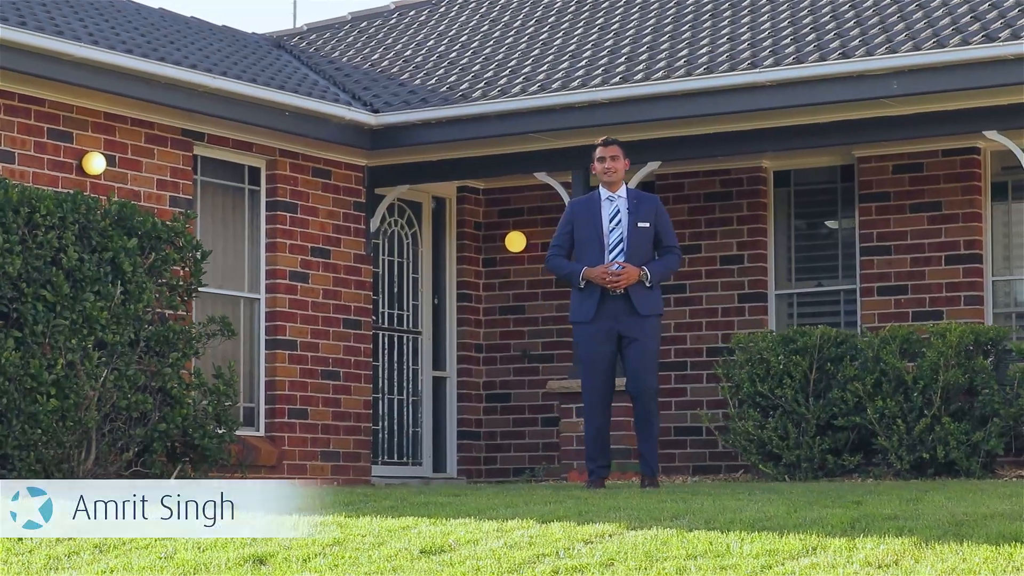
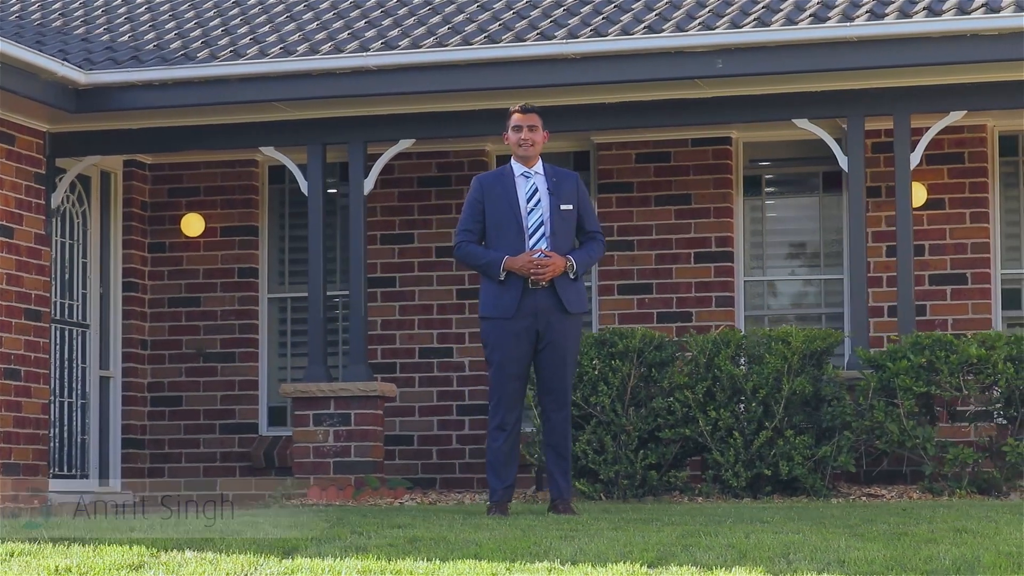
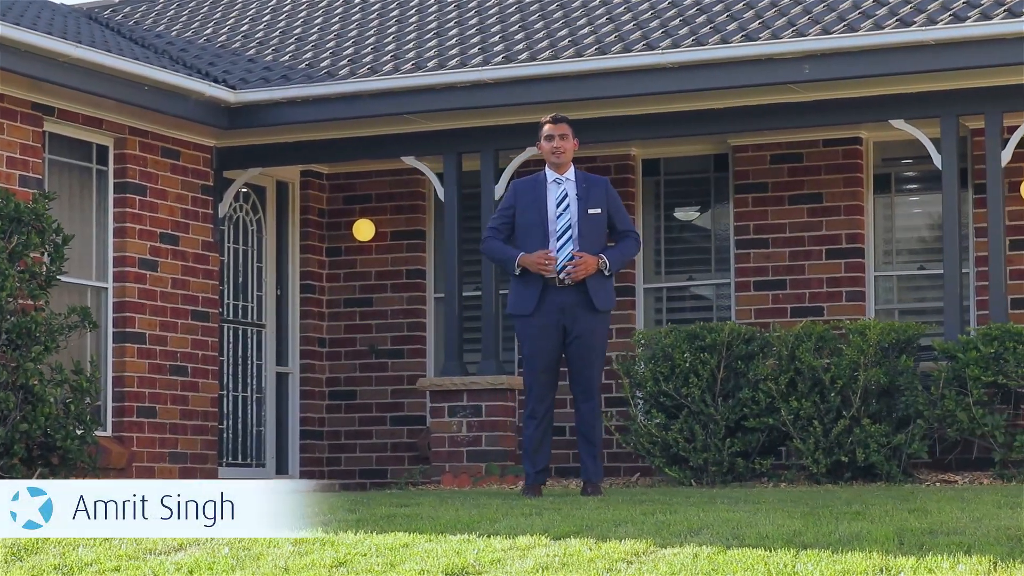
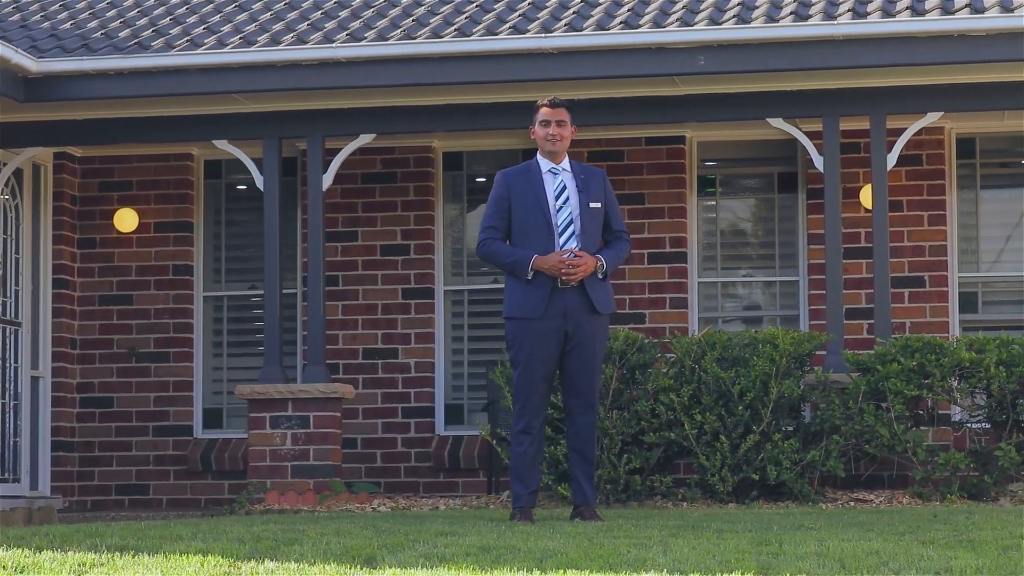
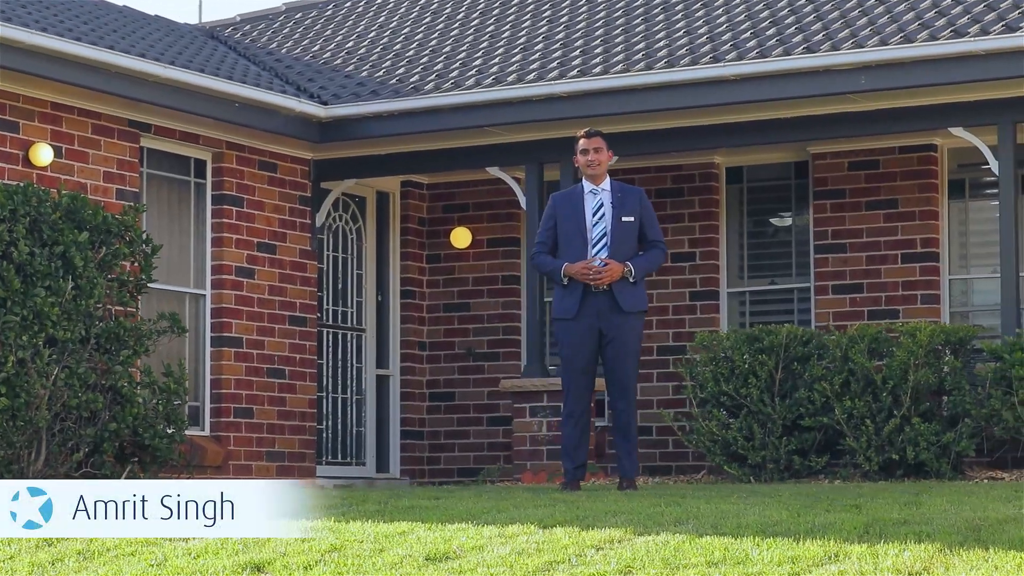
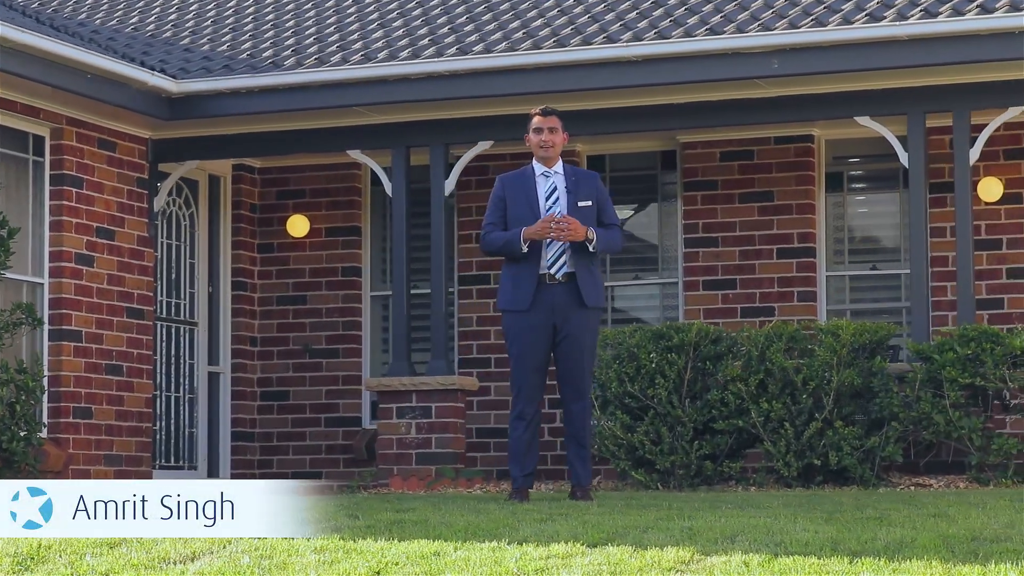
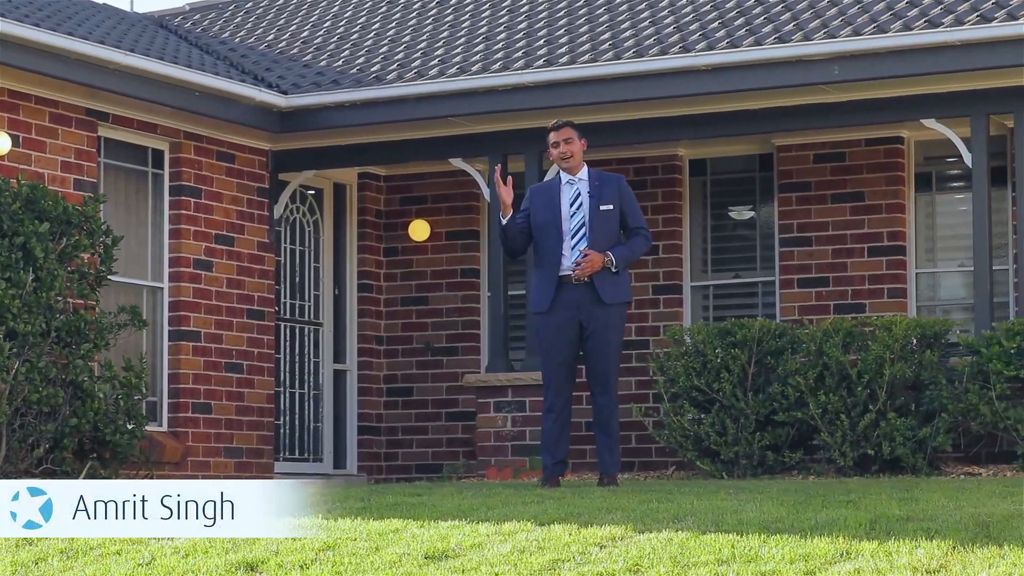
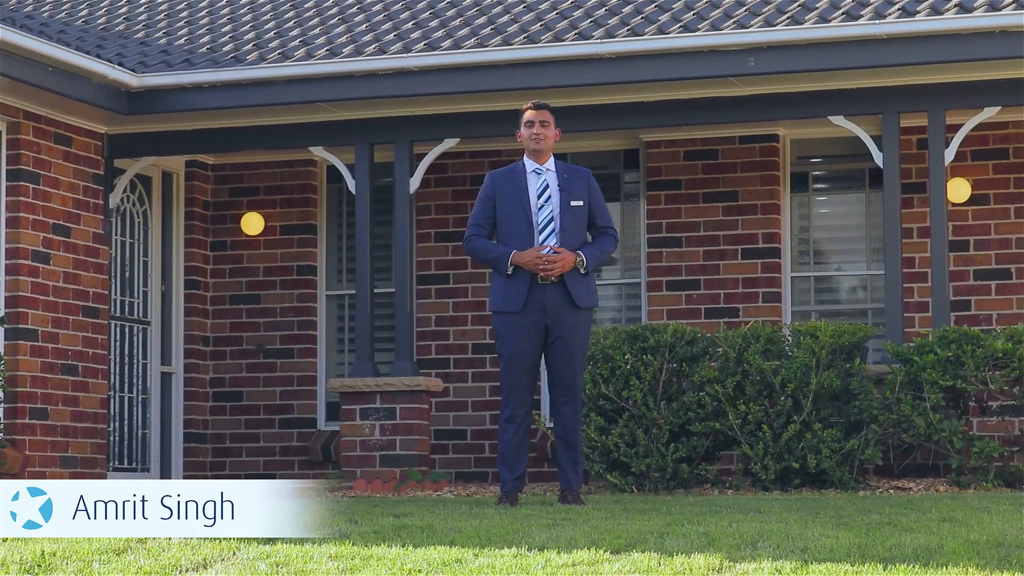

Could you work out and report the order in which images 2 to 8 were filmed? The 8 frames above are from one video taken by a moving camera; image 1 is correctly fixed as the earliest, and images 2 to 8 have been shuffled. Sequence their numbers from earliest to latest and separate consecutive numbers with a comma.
5, 7, 3, 6, 8, 2, 4
